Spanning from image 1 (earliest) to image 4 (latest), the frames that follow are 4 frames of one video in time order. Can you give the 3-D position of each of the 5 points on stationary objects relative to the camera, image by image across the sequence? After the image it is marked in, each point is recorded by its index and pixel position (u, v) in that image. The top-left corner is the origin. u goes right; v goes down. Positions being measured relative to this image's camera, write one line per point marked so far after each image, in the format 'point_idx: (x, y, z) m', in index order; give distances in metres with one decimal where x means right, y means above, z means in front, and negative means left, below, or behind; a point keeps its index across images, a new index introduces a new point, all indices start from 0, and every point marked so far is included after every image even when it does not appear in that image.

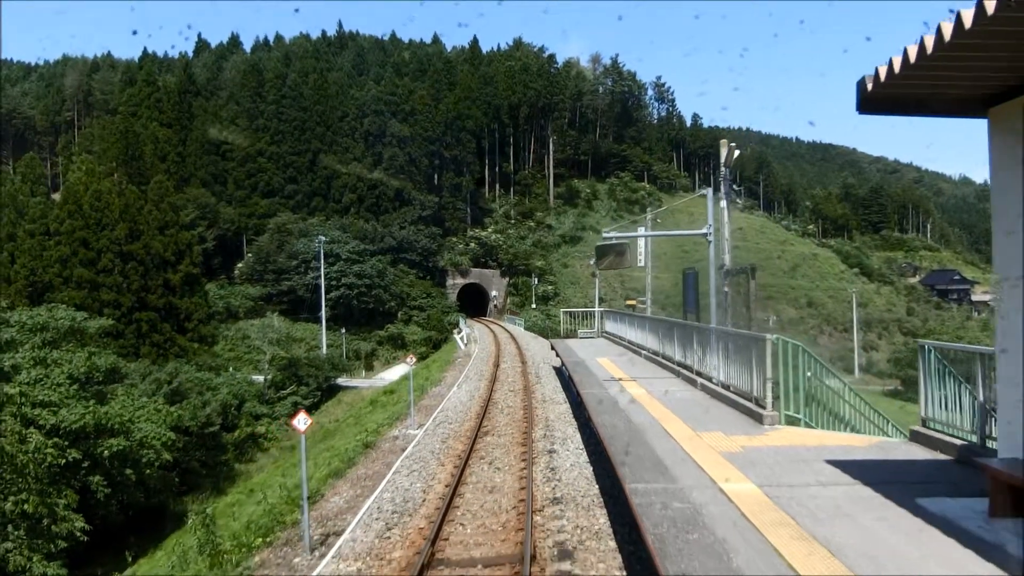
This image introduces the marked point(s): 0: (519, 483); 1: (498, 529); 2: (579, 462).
0: (+0.1, -1.8, +7.1) m
1: (-0.1, -1.8, +5.8) m
2: (+0.7, -1.7, +8.0) m
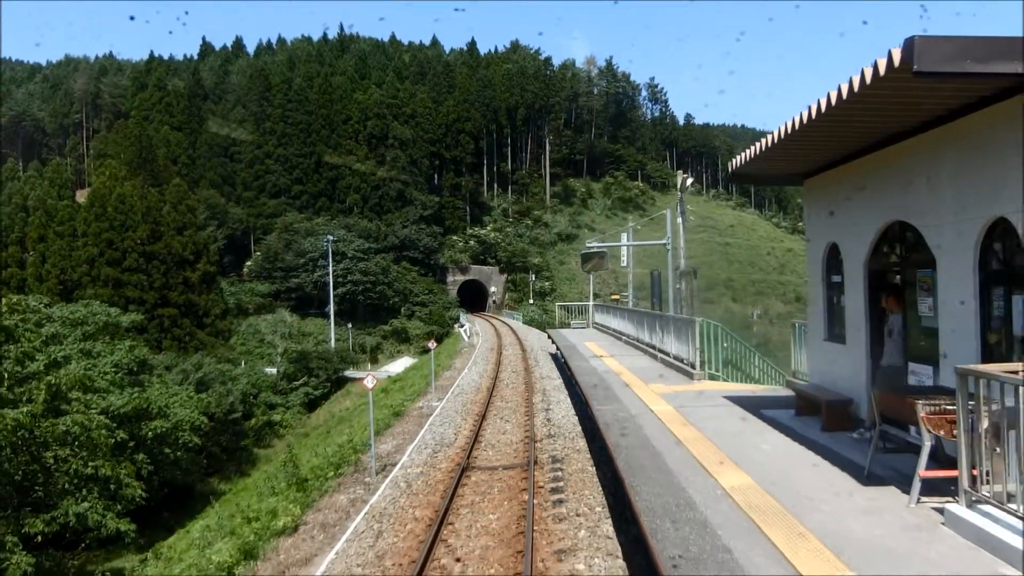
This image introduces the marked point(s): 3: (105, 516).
0: (+0.1, -1.7, +9.5) m
1: (0.0, -1.7, +8.2) m
2: (+0.8, -1.7, +10.4) m
3: (-8.7, -4.9, +16.3) m
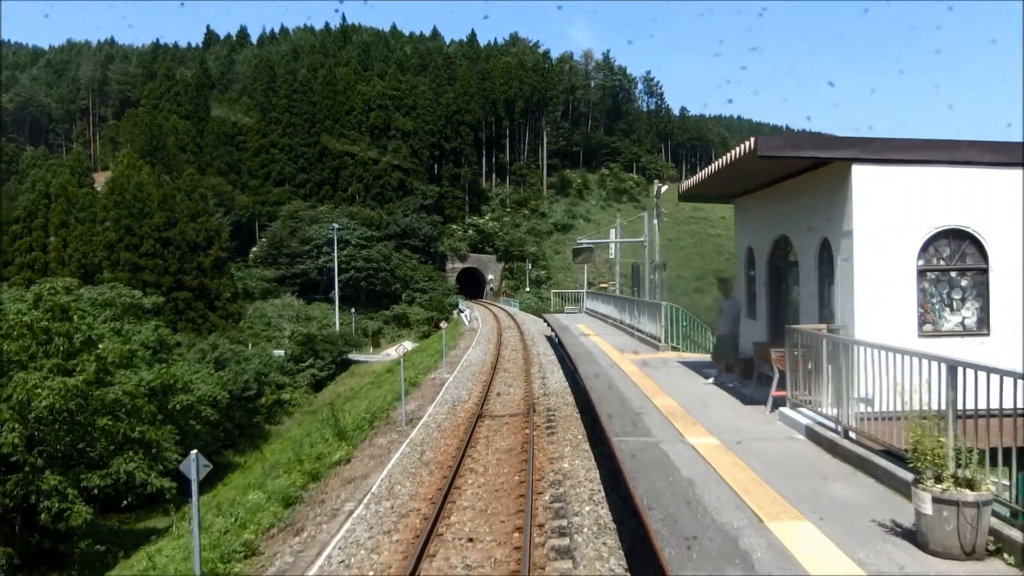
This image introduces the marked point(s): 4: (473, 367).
0: (+0.2, -1.6, +11.6) m
1: (0.0, -1.6, +10.3) m
2: (+0.8, -1.5, +12.5) m
3: (-8.8, -4.5, +18.4) m
4: (-0.8, -1.7, +15.8) m
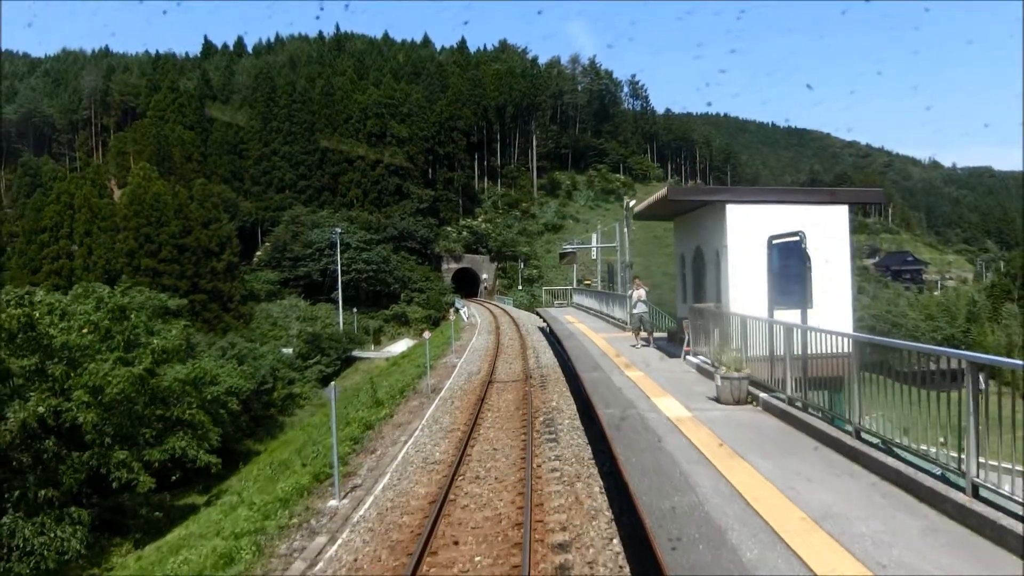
0: (+0.2, -1.5, +14.6) m
1: (+0.1, -1.5, +13.3) m
2: (+0.8, -1.5, +15.5) m
3: (-8.8, -4.6, +21.3) m
4: (-0.9, -1.6, +18.8) m
